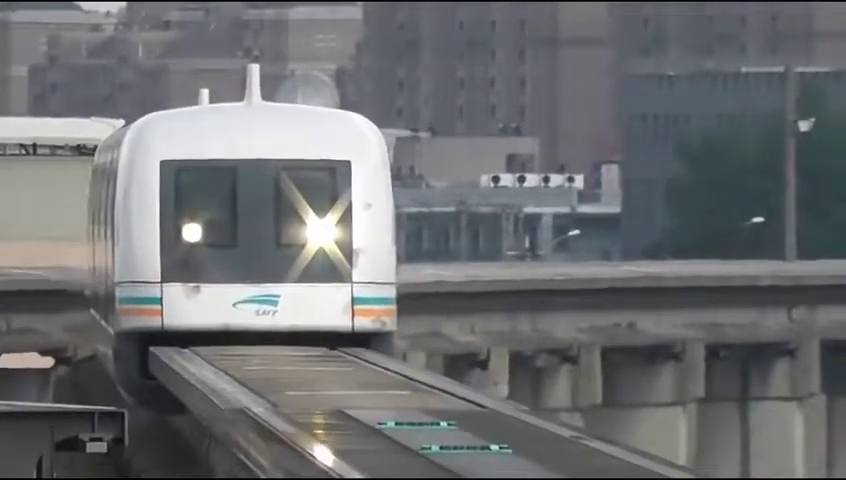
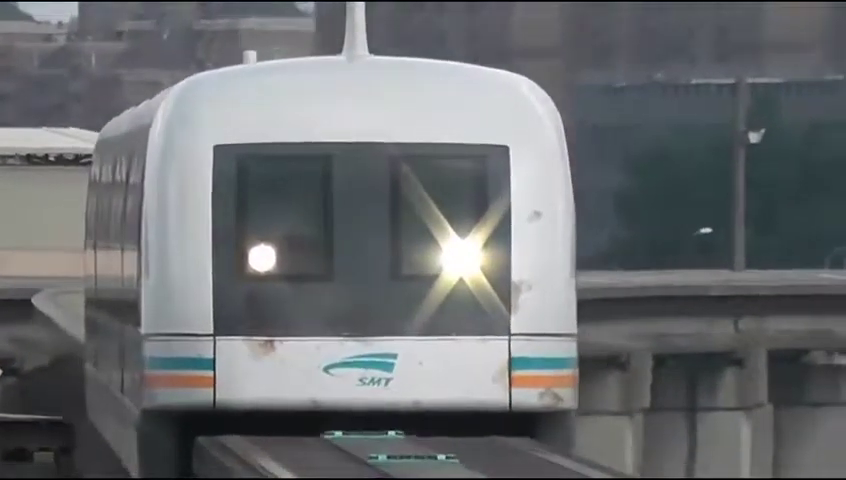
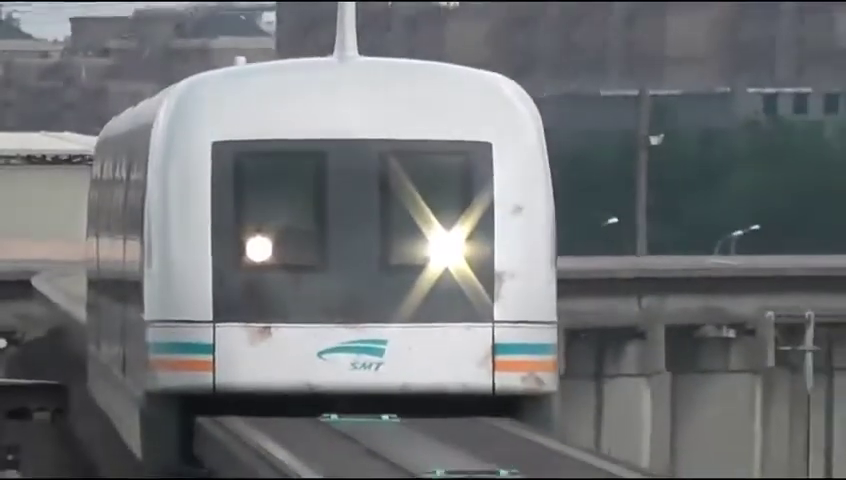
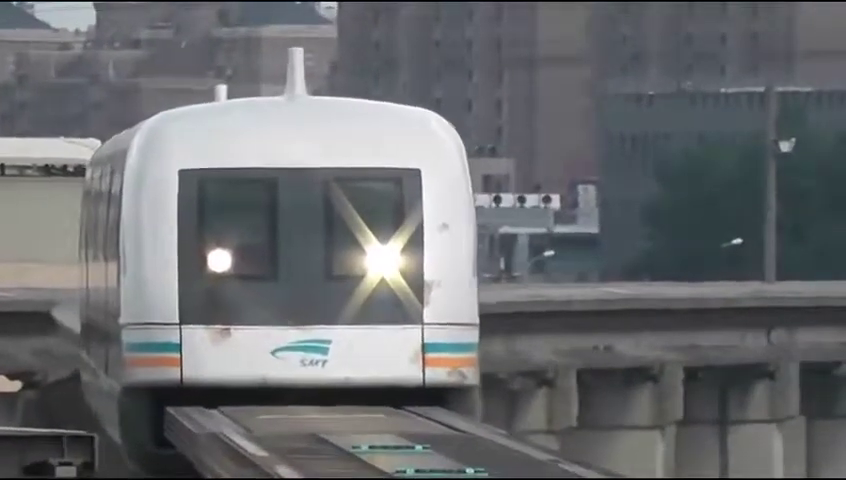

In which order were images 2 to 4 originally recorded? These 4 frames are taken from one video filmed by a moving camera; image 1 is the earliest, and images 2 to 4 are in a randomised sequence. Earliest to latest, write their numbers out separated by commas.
4, 2, 3
